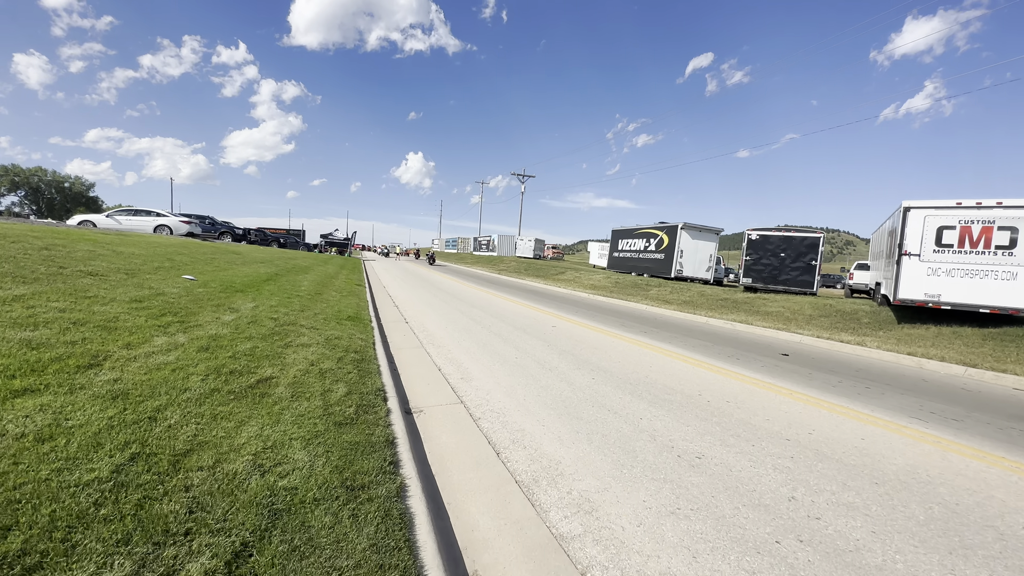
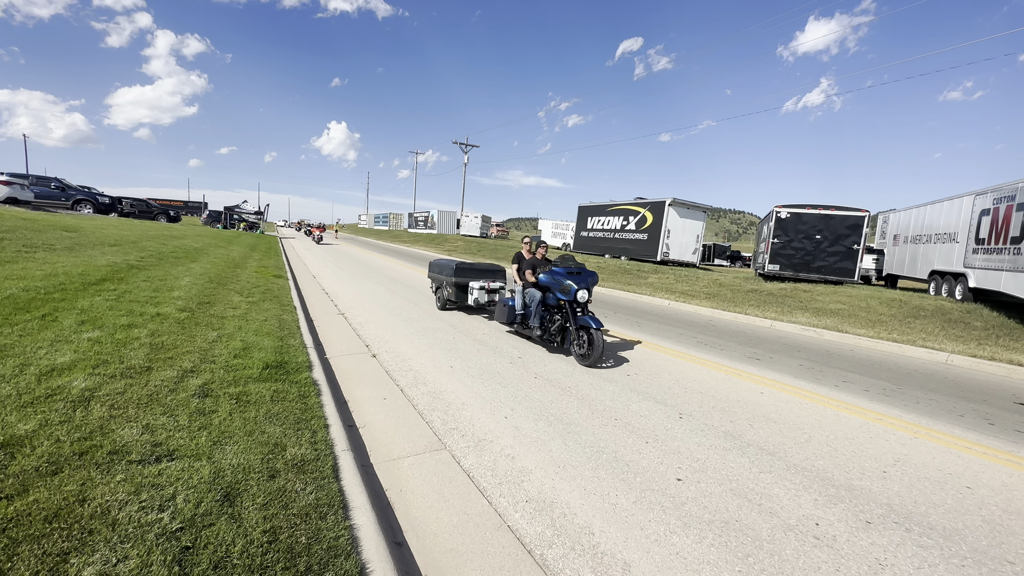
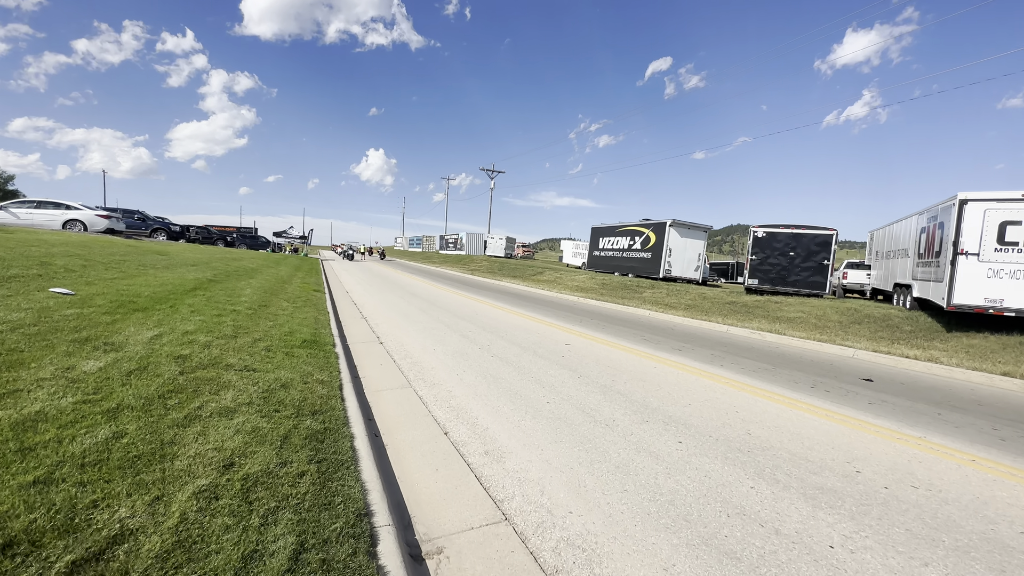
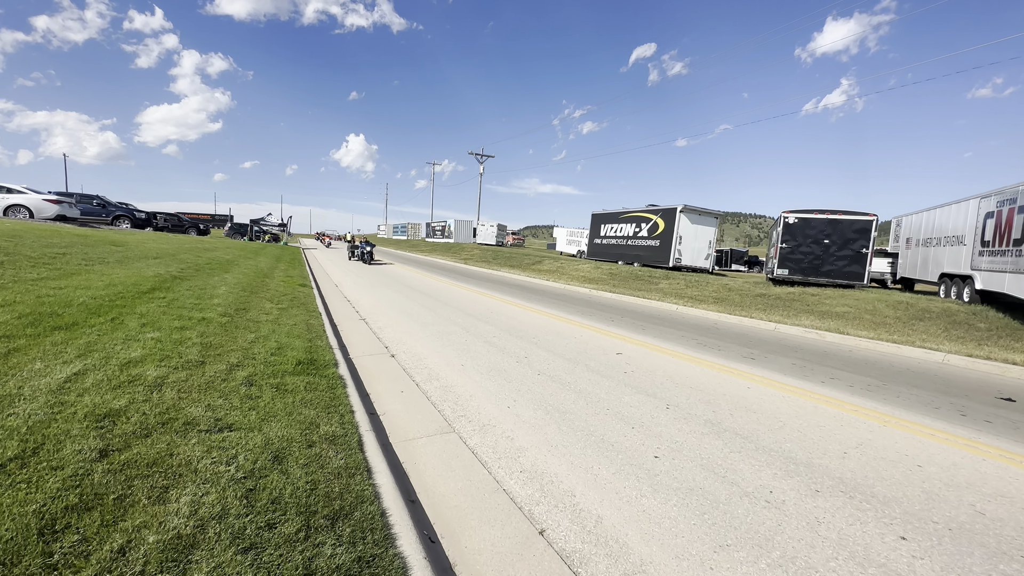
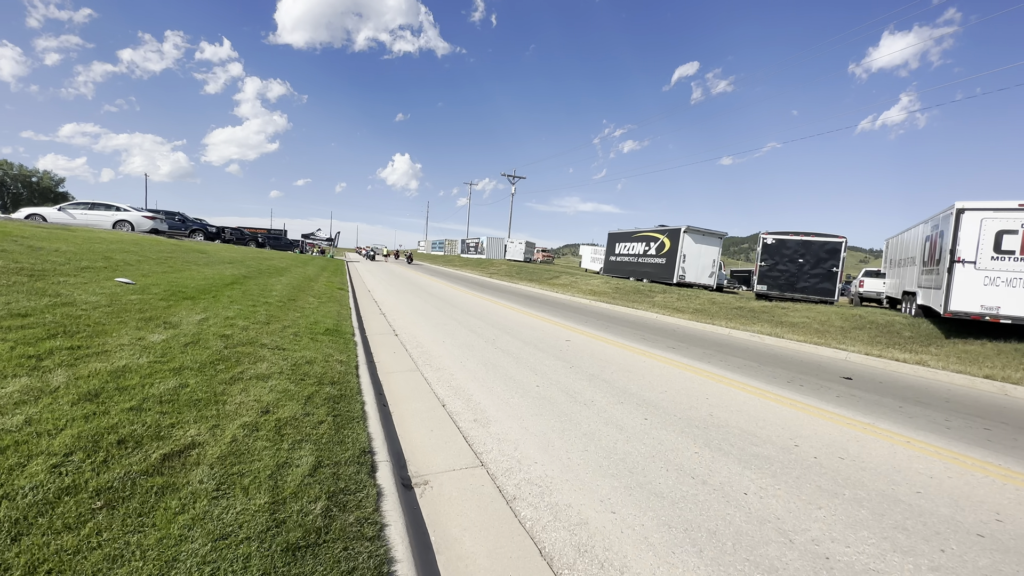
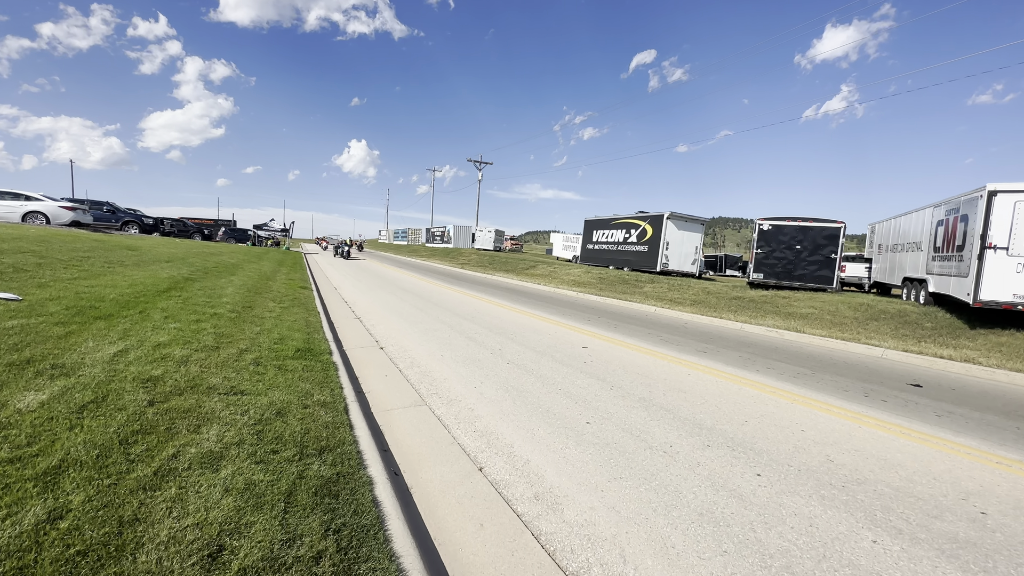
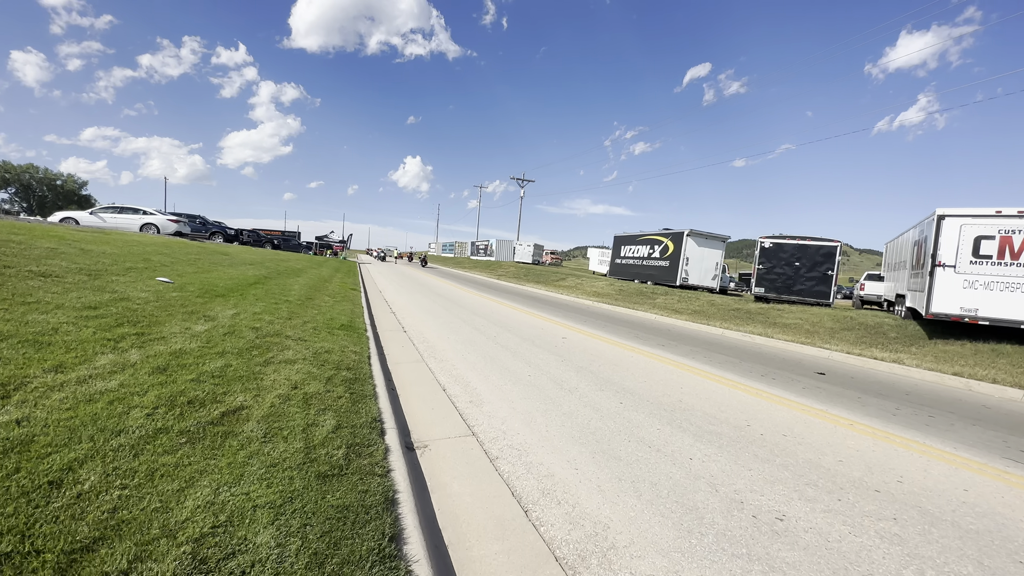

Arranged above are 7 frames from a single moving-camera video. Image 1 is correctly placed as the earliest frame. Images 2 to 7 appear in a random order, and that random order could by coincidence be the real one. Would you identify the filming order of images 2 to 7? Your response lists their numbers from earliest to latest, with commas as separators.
7, 5, 3, 6, 4, 2
